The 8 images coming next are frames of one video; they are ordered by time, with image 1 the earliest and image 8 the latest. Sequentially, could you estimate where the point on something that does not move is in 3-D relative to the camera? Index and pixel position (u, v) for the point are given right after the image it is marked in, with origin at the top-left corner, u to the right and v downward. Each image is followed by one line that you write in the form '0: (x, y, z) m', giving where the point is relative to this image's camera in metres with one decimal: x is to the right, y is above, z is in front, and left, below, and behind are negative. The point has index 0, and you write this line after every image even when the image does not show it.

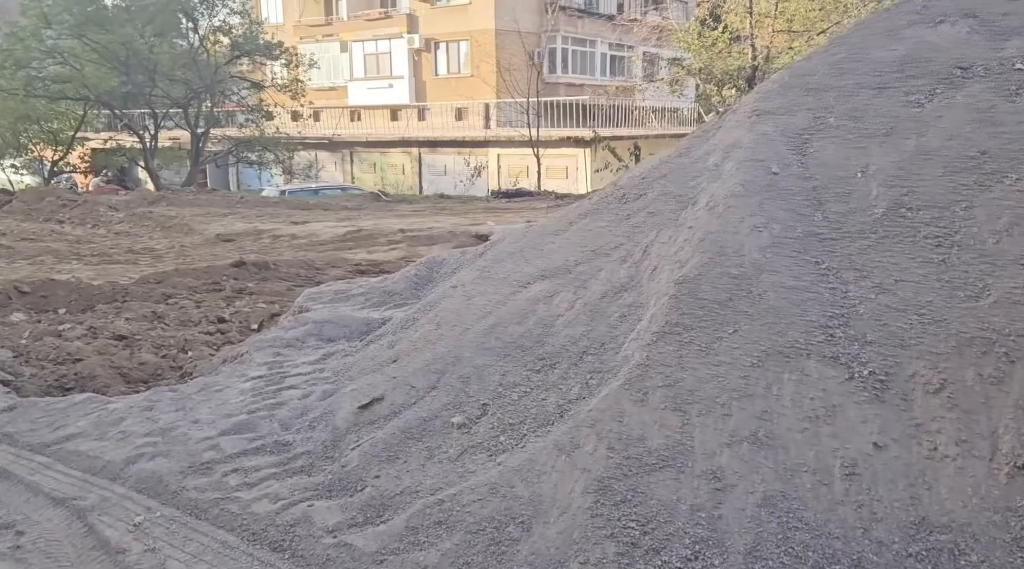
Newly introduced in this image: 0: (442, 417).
0: (-0.3, -0.5, +3.7) m
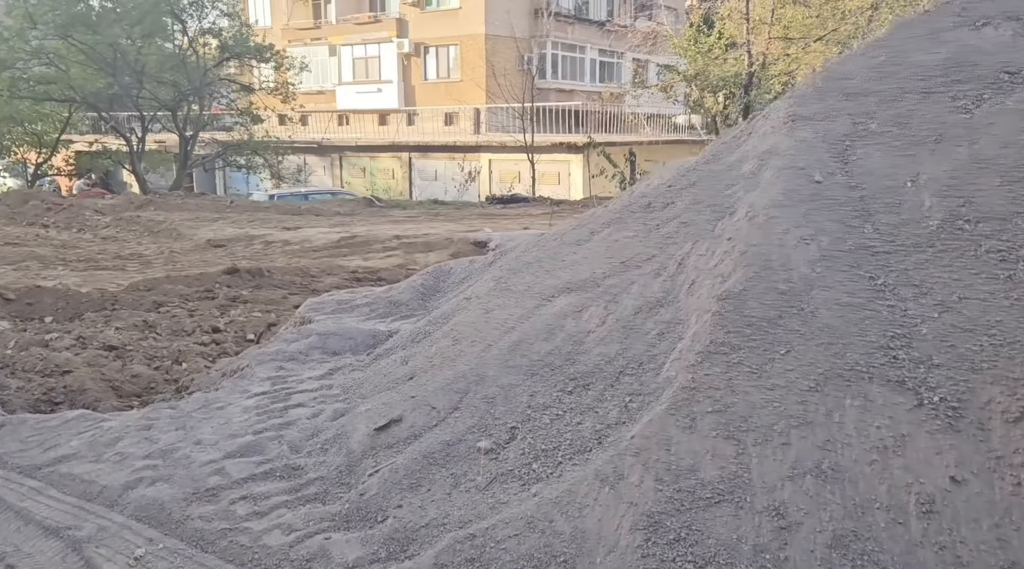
0: (-0.2, -0.6, +3.4) m
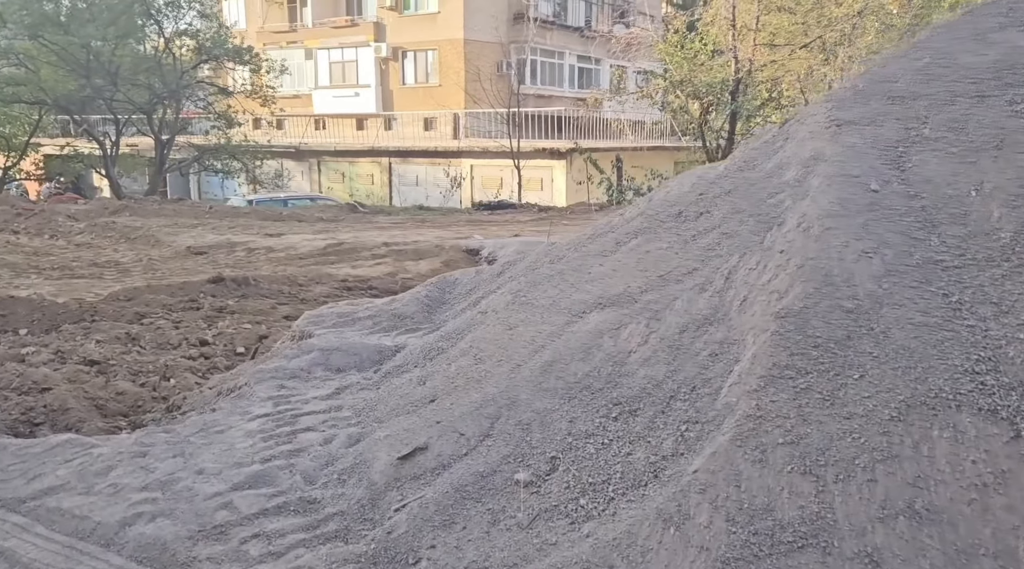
0: (0.0, -0.6, +3.1) m
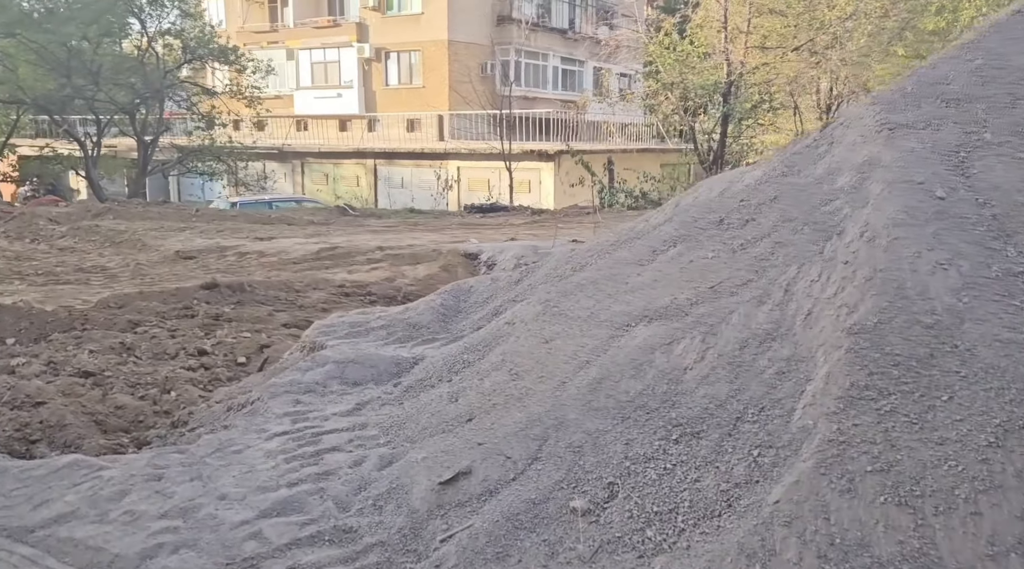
0: (+0.1, -0.7, +2.9) m
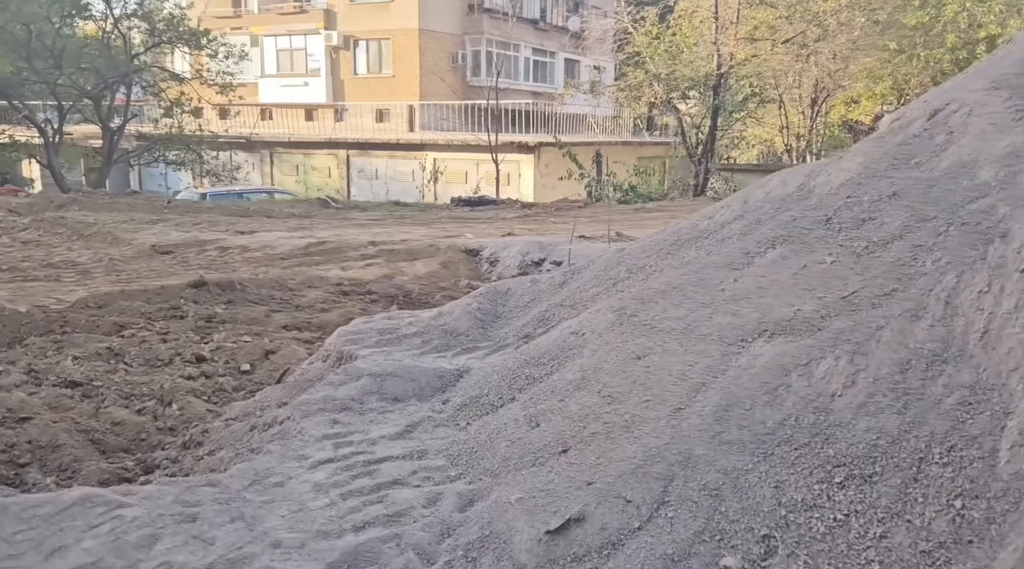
0: (+0.5, -0.7, +2.5) m
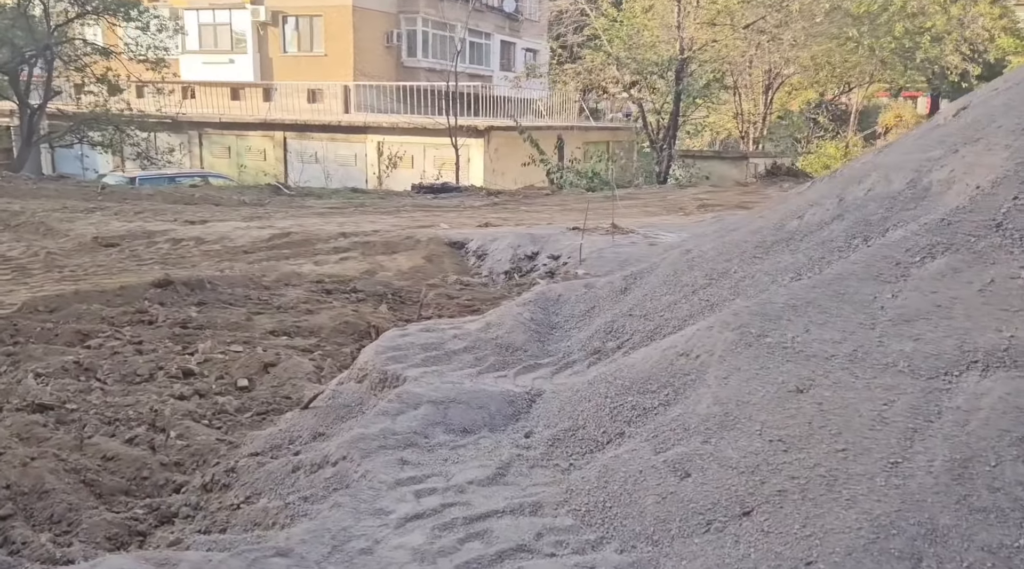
0: (+1.0, -0.8, +1.9) m
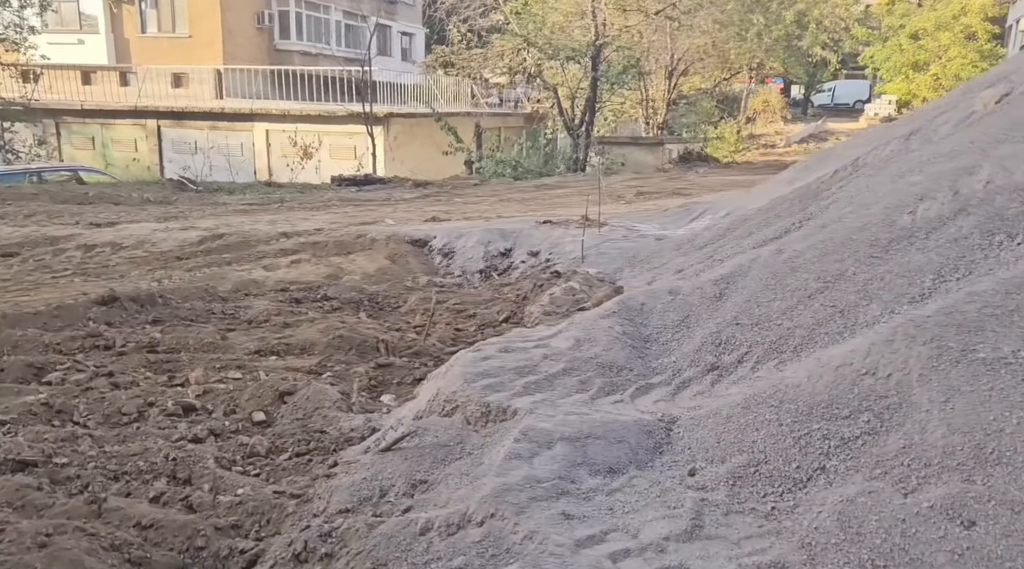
0: (+1.7, -0.8, +1.6) m
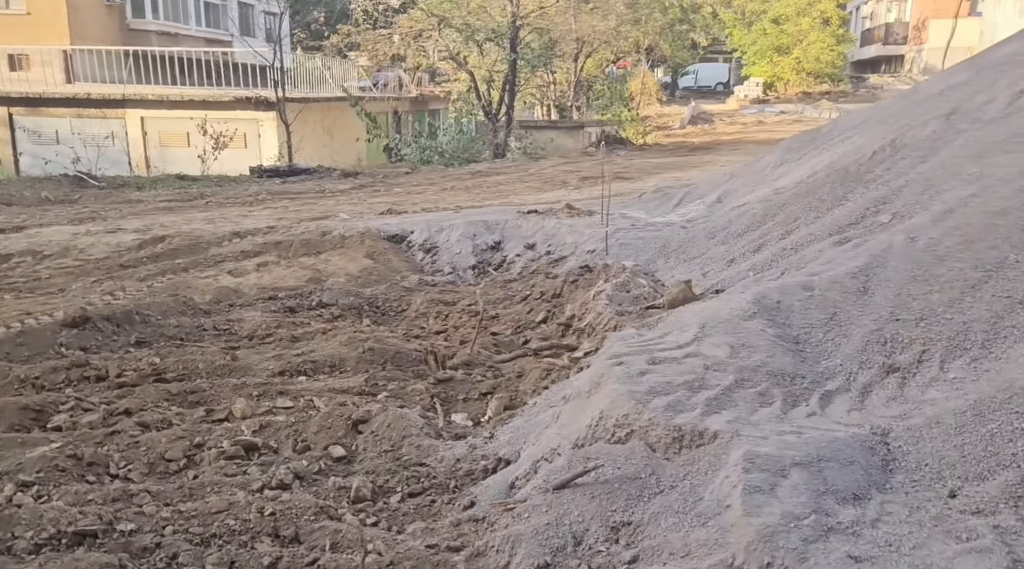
0: (+2.6, -0.8, +1.5) m
